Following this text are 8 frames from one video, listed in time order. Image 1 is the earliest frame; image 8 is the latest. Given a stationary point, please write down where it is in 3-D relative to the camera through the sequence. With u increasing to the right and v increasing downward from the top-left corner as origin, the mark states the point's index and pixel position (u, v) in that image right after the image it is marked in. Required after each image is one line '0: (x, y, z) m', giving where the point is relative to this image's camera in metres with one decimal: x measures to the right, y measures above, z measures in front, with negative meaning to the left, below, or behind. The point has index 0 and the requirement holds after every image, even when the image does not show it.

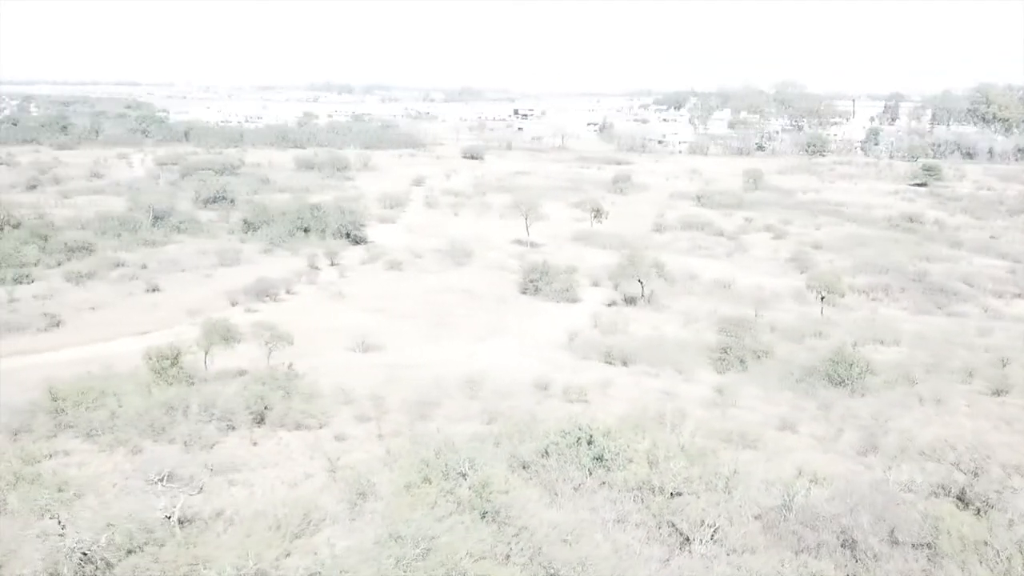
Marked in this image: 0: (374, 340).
0: (-1.9, -0.8, +15.6) m
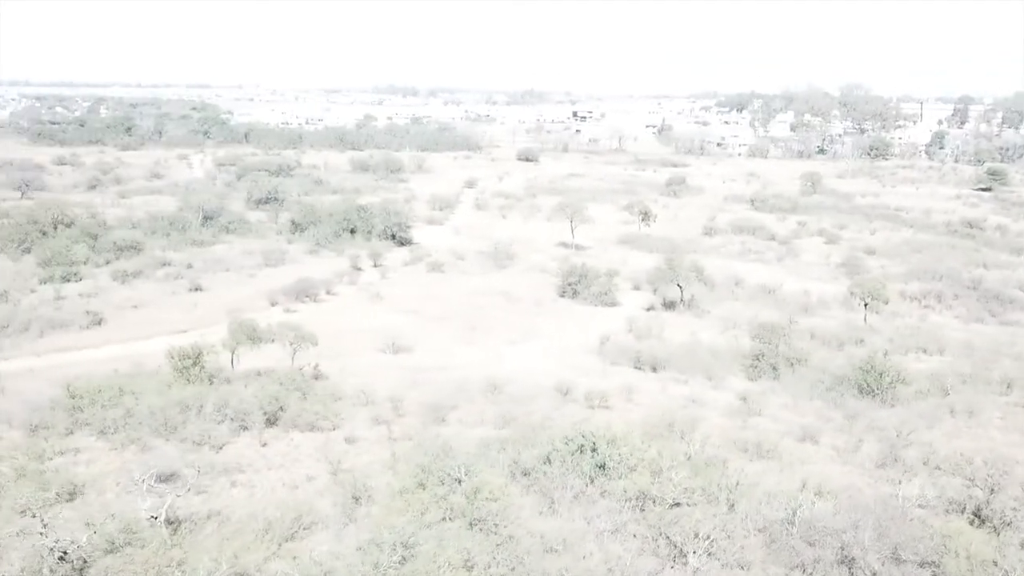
0: (-1.5, -0.8, +15.6) m
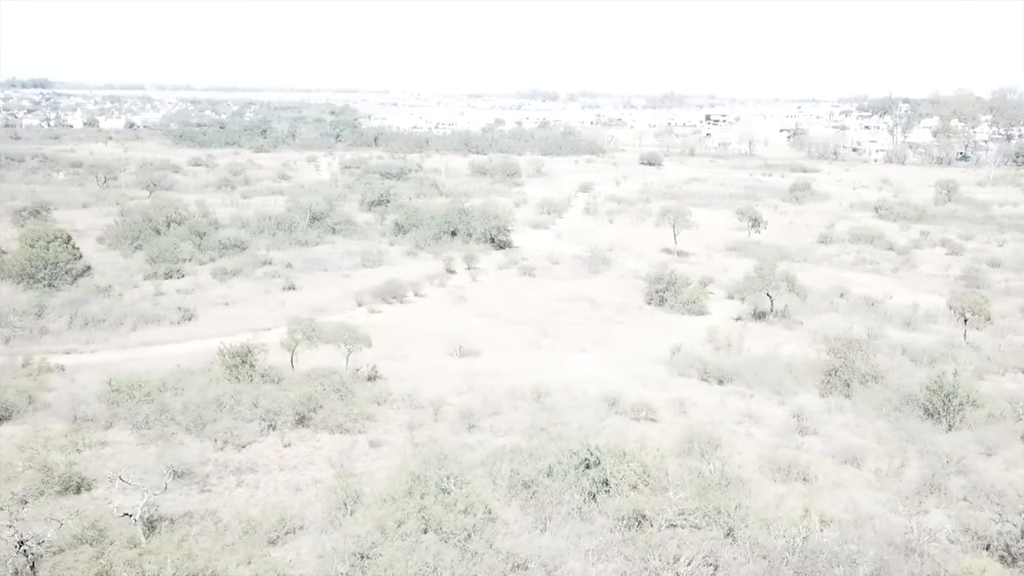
0: (-0.5, -0.8, +15.4) m
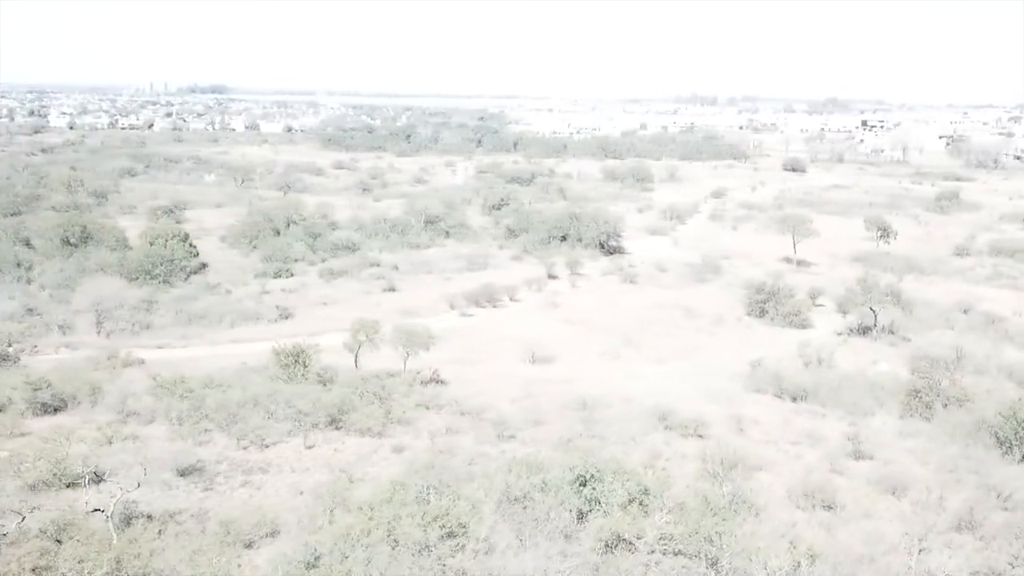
0: (+0.5, -0.9, +15.2) m
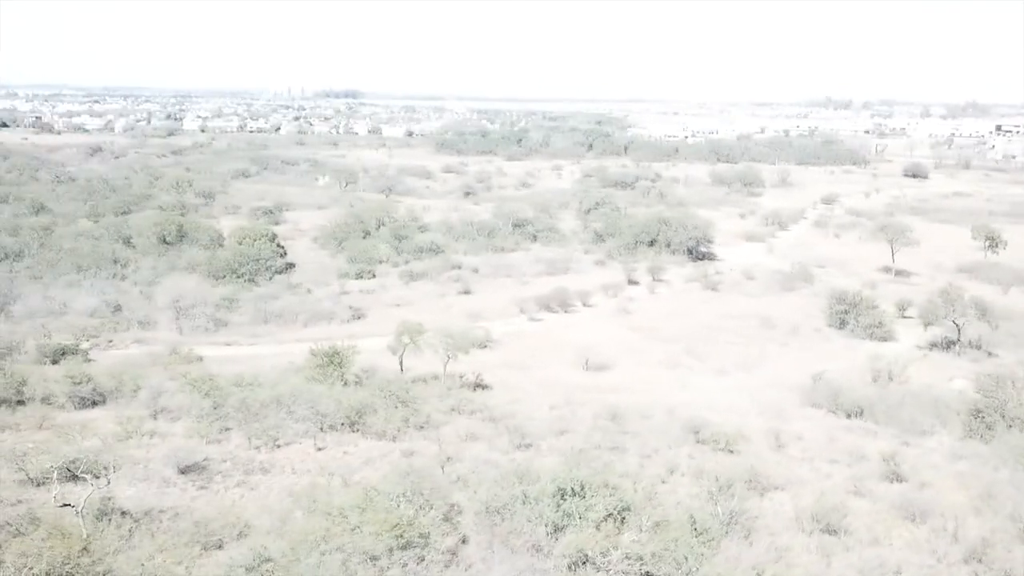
0: (+1.2, -1.0, +14.9) m
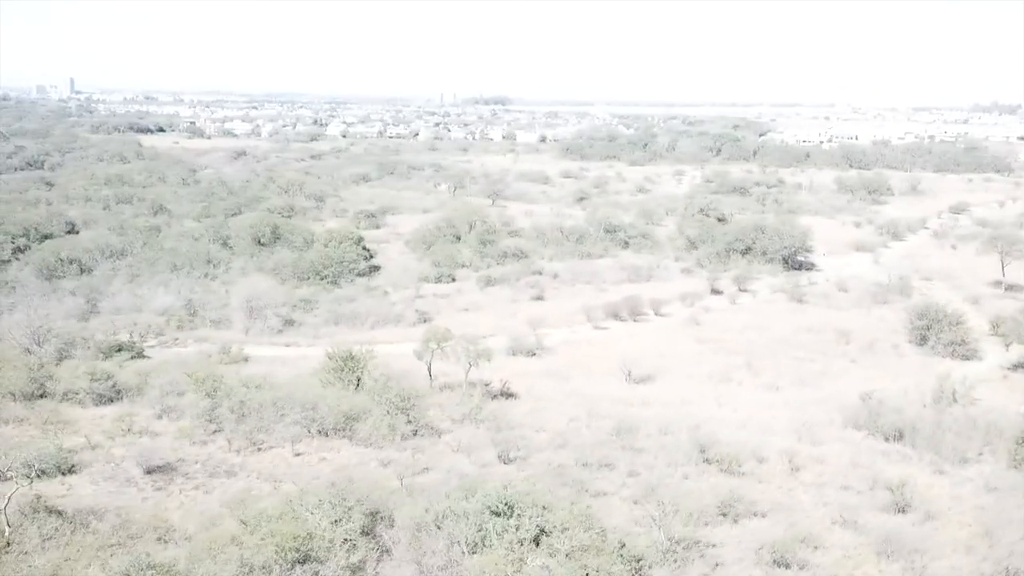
0: (+1.8, -1.1, +14.4) m
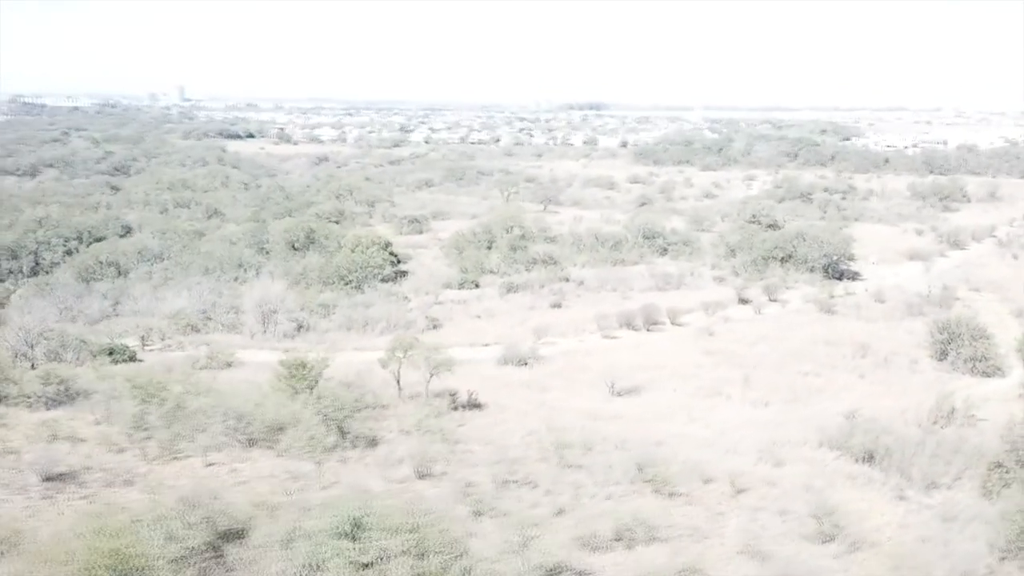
0: (+1.6, -1.2, +13.9) m
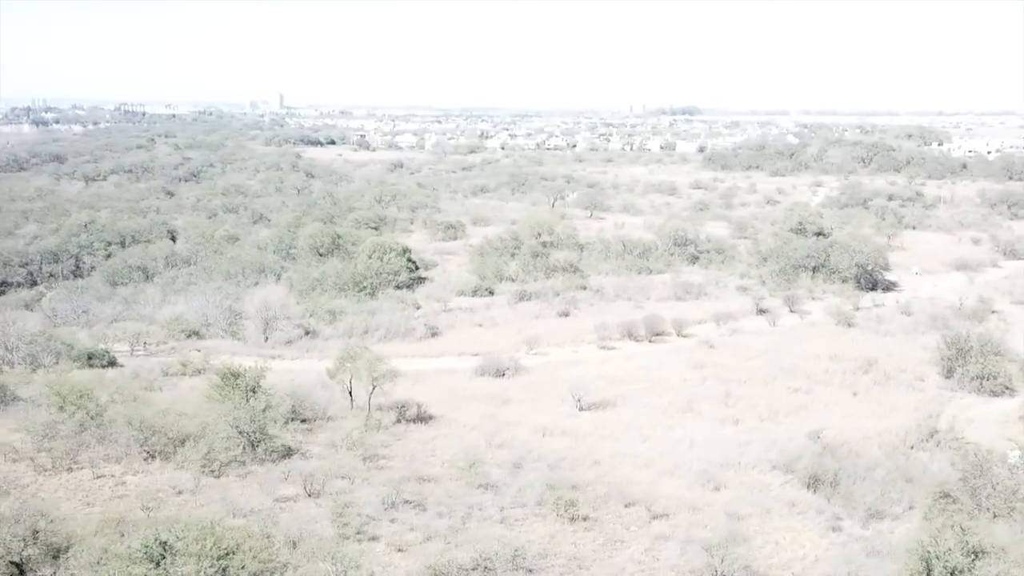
0: (+1.1, -1.3, +13.3) m
